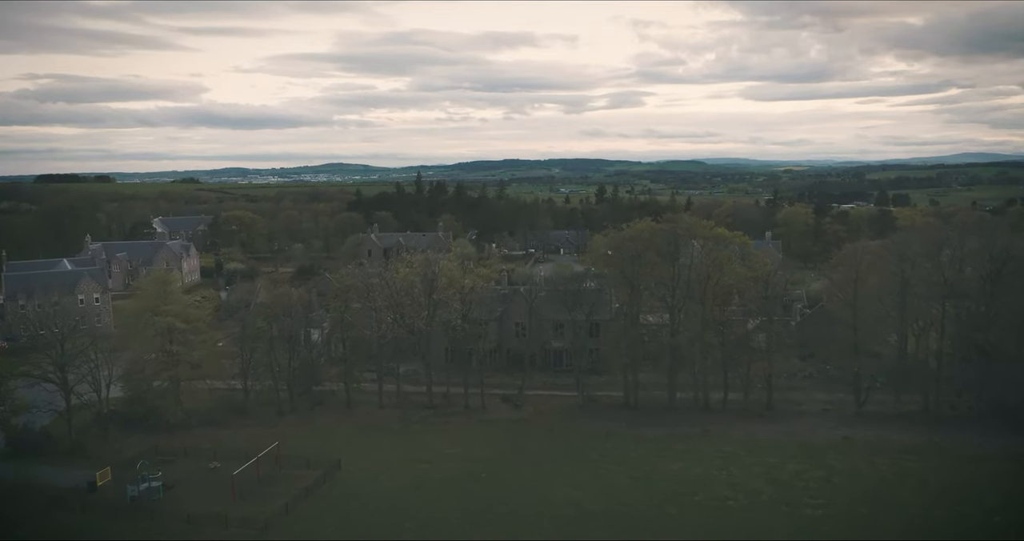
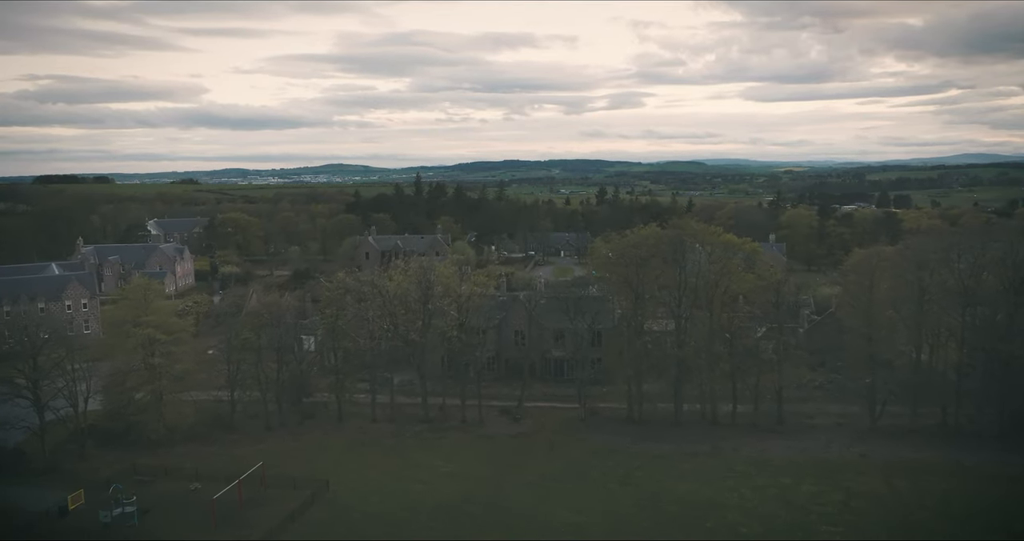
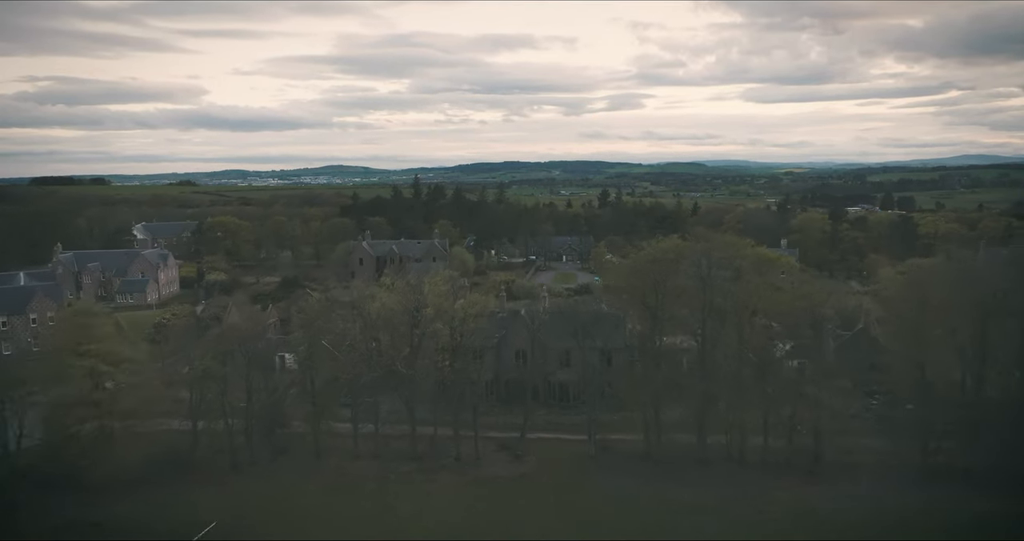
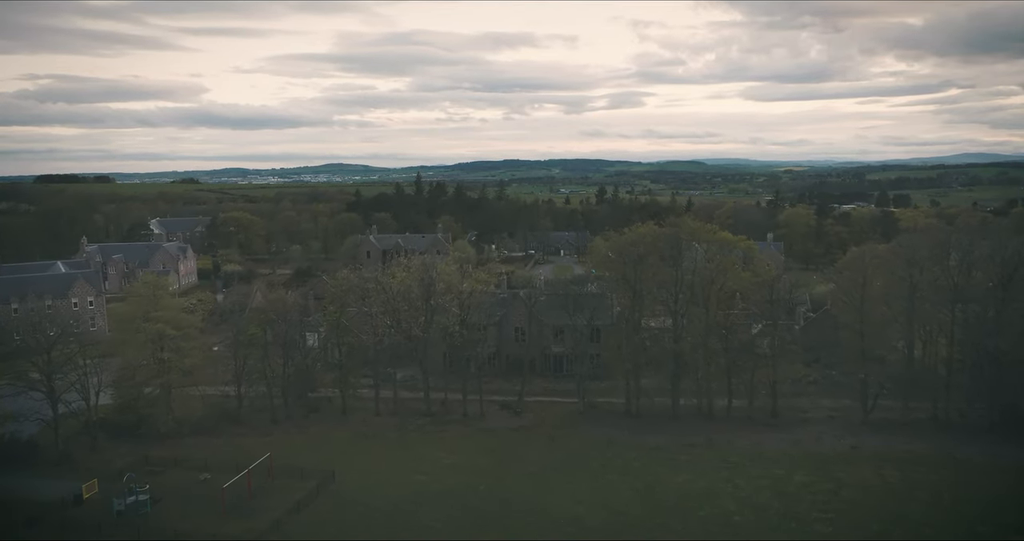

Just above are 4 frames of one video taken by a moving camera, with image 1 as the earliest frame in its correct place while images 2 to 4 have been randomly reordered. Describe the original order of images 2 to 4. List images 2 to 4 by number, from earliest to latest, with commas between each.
4, 2, 3
